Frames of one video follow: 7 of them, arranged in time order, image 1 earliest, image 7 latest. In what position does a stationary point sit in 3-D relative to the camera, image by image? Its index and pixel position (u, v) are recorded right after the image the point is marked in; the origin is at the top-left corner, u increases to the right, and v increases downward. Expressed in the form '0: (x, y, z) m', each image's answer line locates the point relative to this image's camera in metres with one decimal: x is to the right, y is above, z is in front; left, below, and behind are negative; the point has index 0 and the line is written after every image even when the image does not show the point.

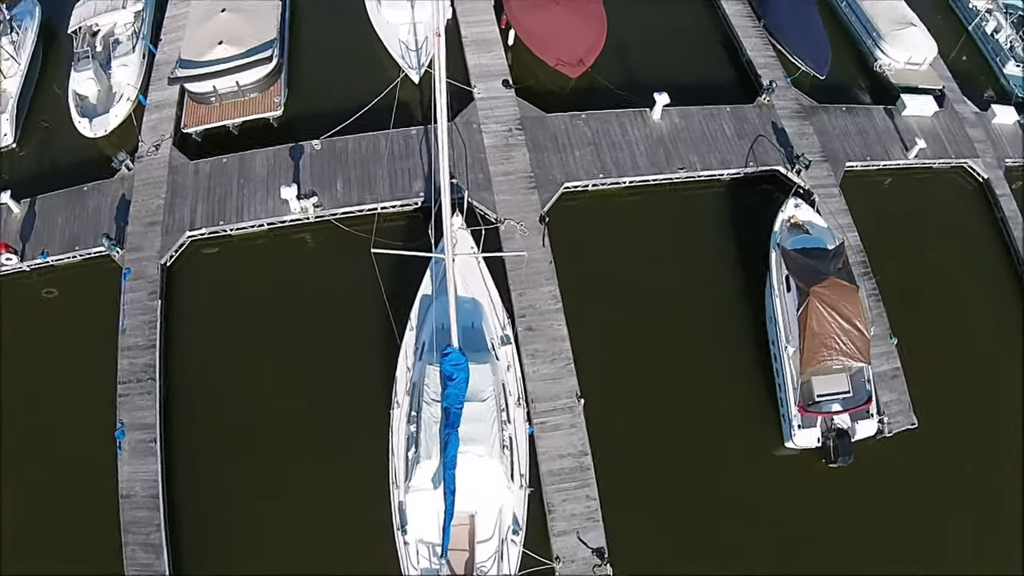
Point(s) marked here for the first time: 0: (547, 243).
0: (+1.0, +1.3, +17.4) m
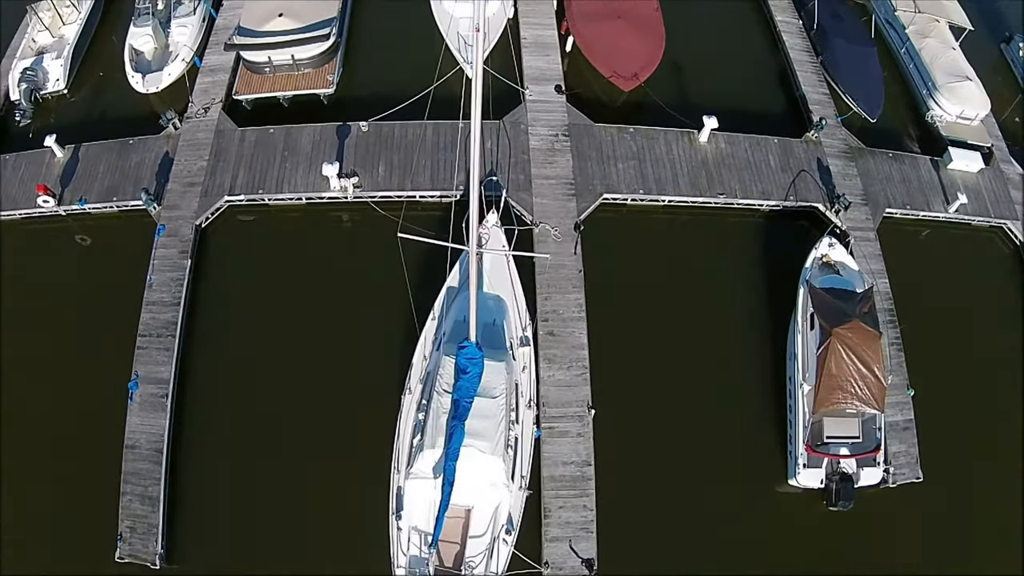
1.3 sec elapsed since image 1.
0: (+1.8, +1.0, +17.4) m
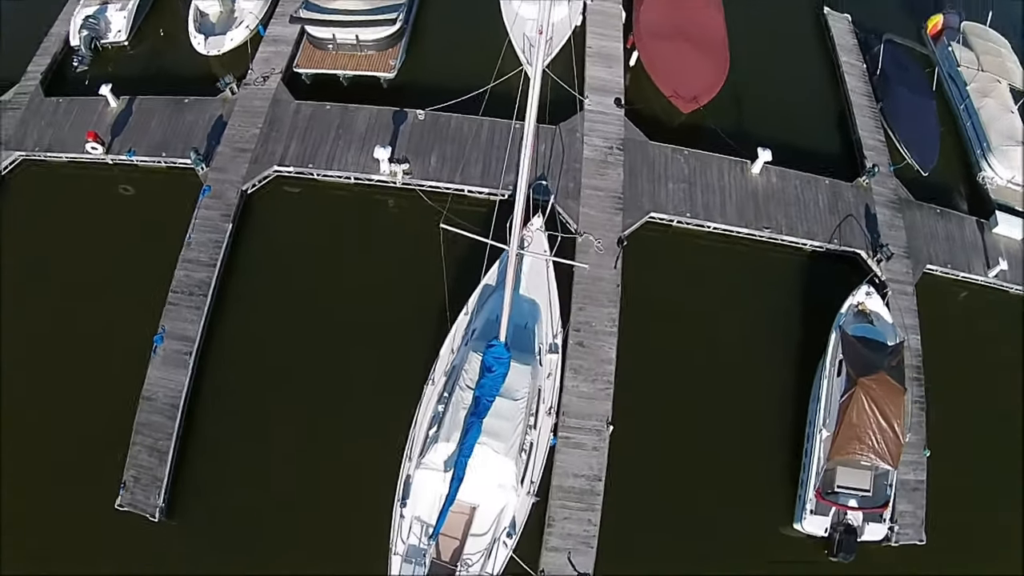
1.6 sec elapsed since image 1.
0: (+2.9, +0.6, +17.3) m
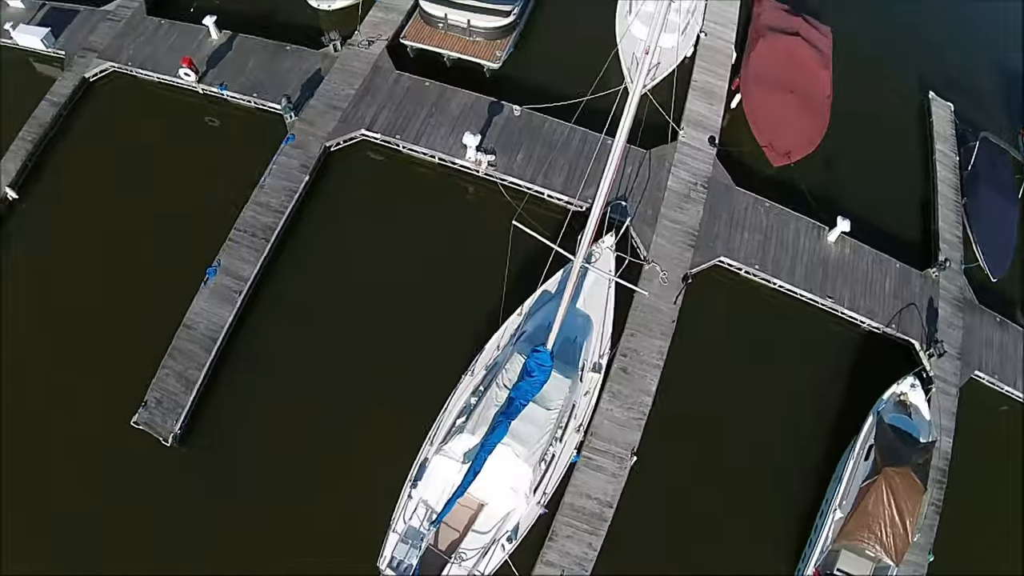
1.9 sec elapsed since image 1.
0: (+4.5, -0.4, +17.1) m
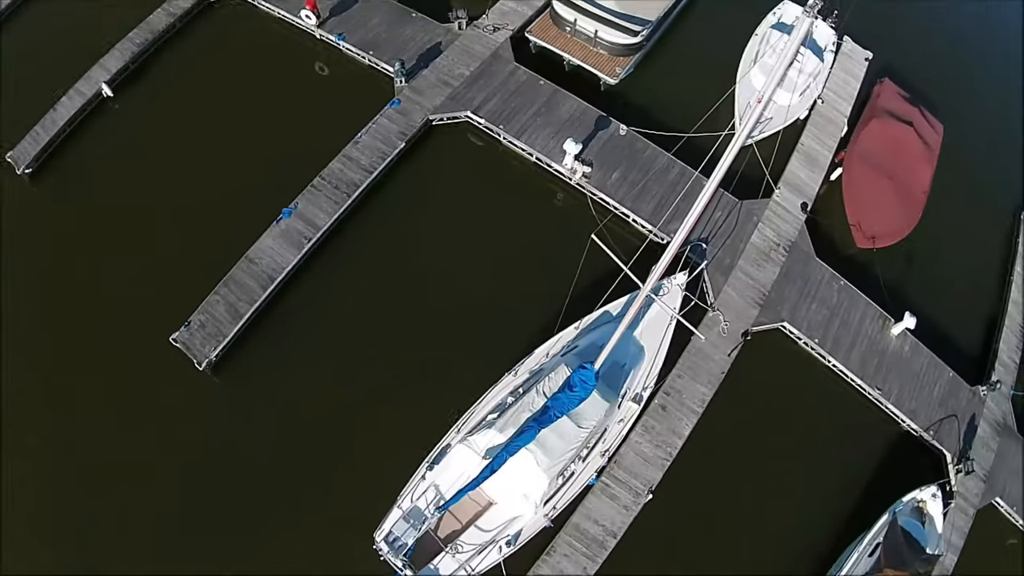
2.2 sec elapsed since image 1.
0: (+5.9, -1.8, +17.1) m
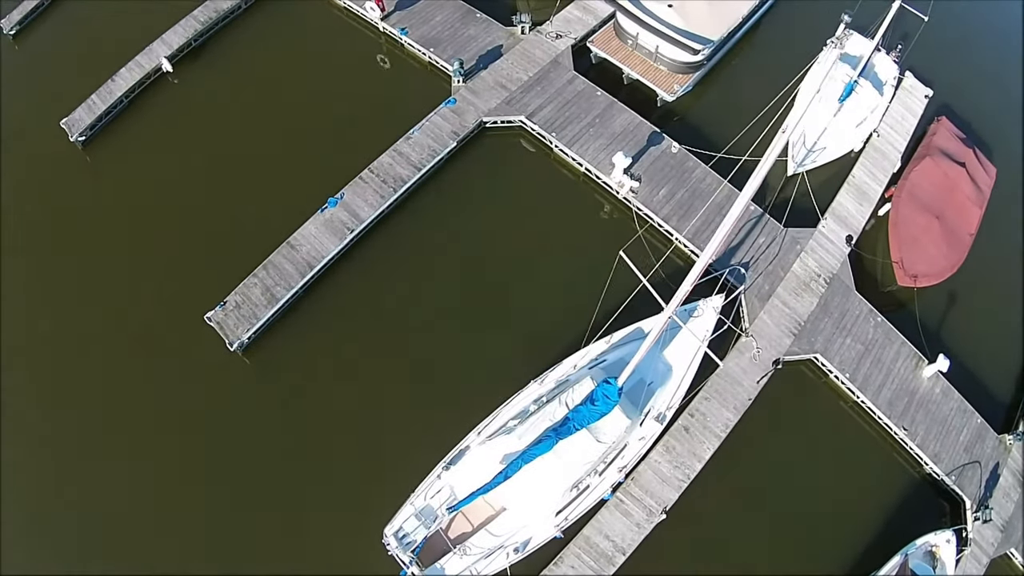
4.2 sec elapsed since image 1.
0: (+6.6, -2.5, +16.9) m
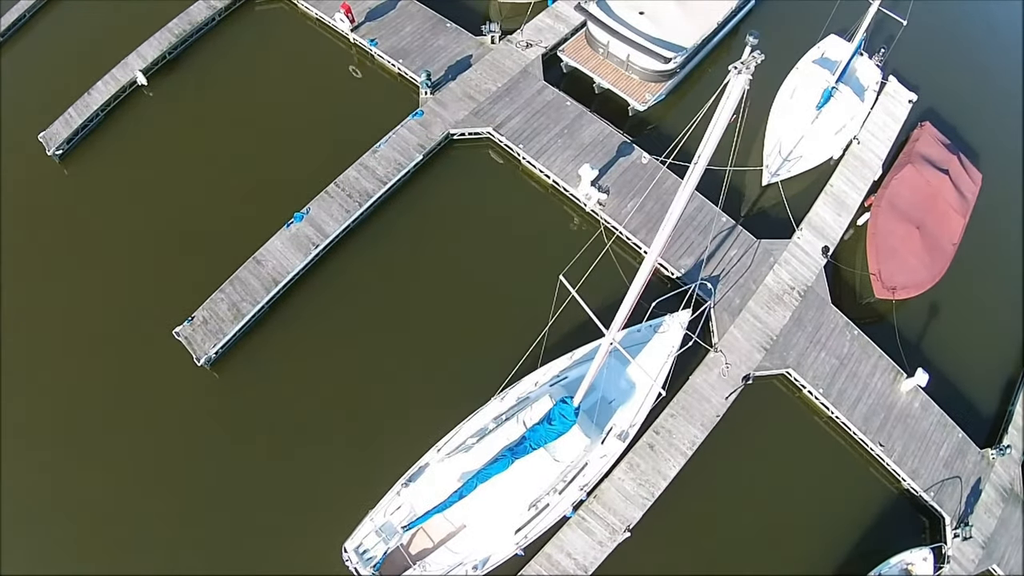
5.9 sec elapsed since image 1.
0: (+5.7, -2.9, +16.7) m
